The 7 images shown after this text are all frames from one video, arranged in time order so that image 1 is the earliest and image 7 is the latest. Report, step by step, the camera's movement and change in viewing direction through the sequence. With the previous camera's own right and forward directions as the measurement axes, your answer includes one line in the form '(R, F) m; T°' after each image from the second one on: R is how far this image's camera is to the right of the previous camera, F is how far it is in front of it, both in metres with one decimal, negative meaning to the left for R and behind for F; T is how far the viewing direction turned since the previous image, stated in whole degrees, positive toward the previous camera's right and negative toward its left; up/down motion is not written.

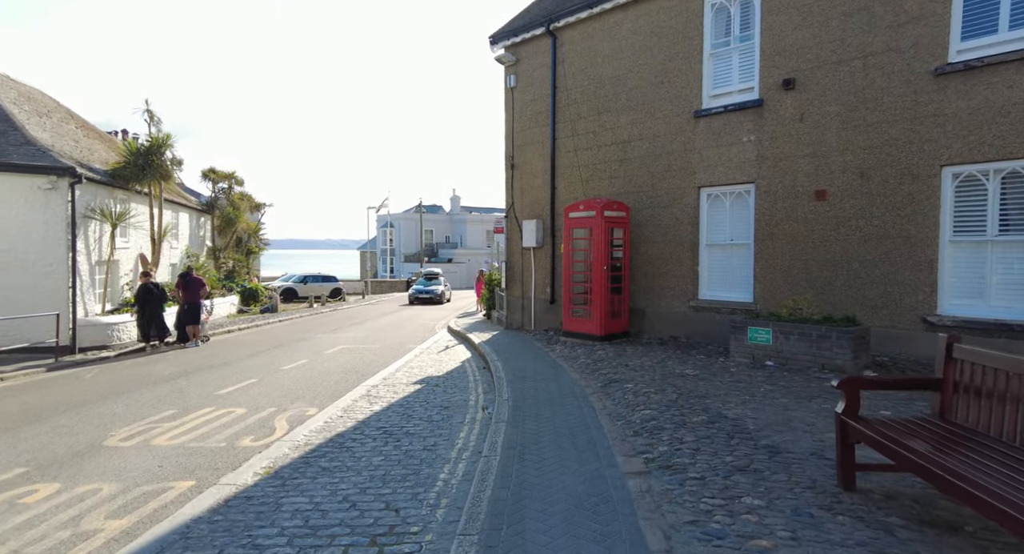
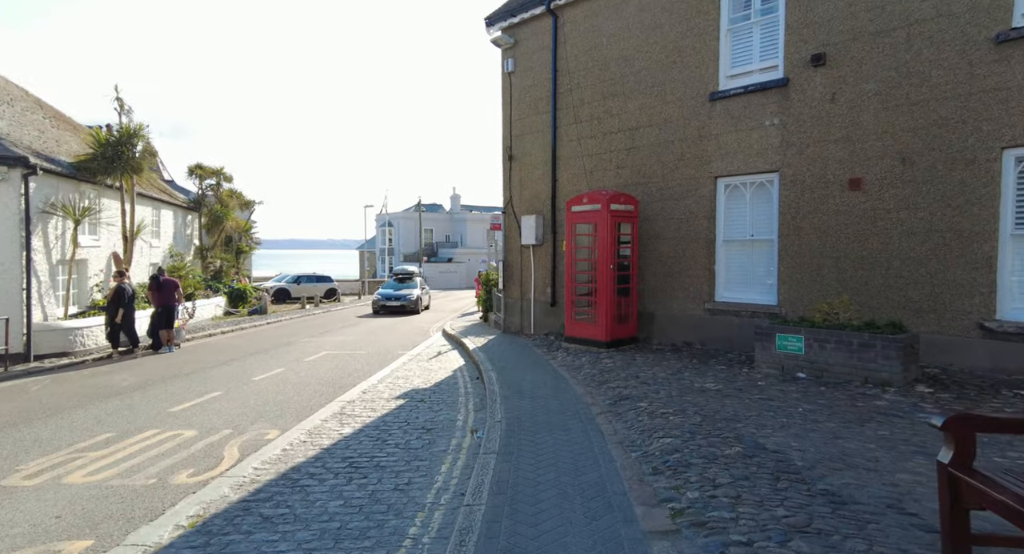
(+0.1, +1.0) m; 0°
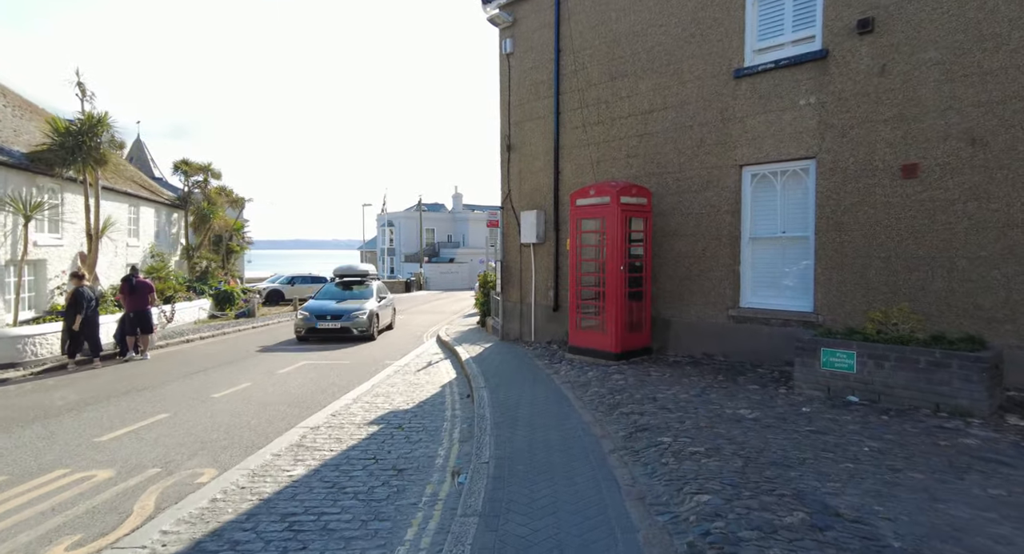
(+0.1, +1.2) m; 0°
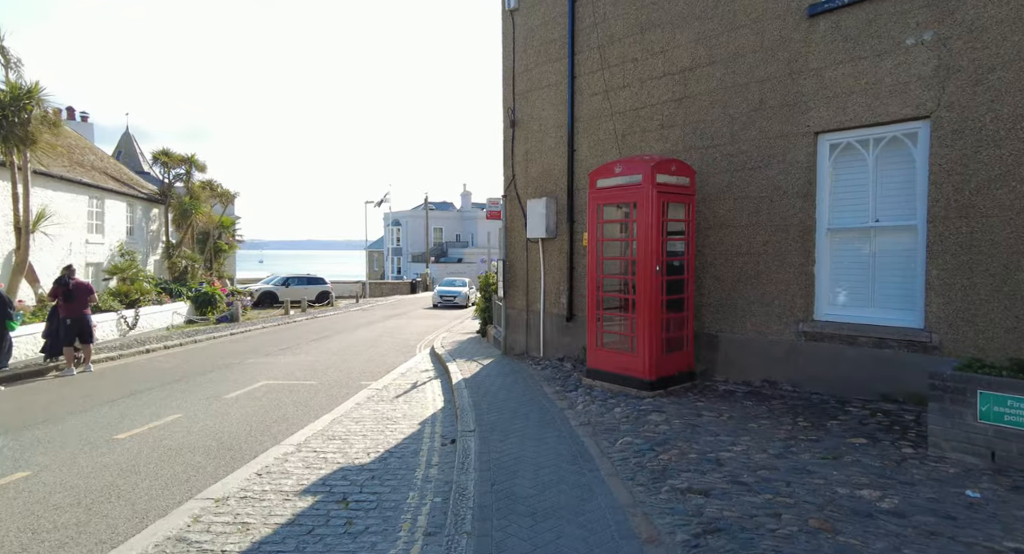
(+0.1, +2.1) m; -1°
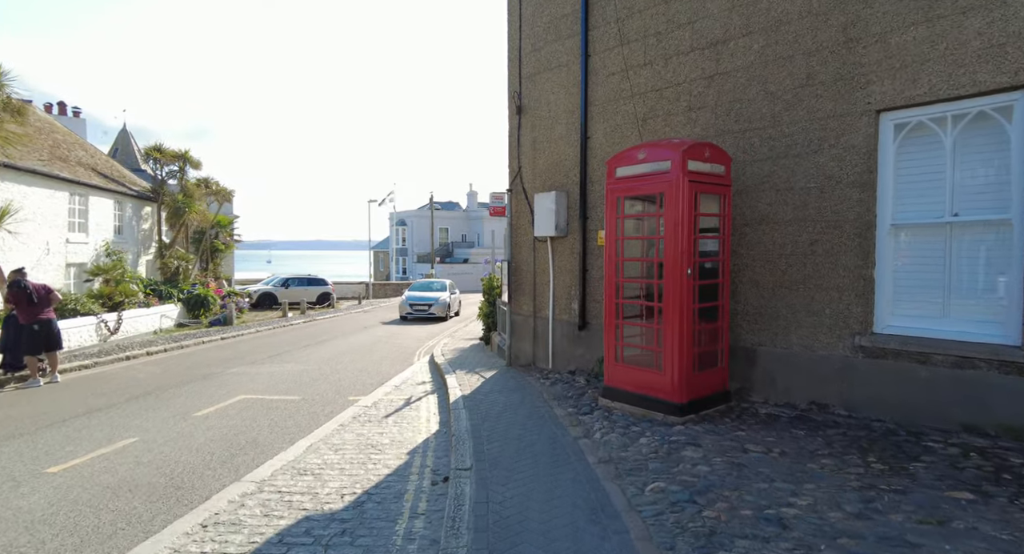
(0.0, +1.0) m; -1°
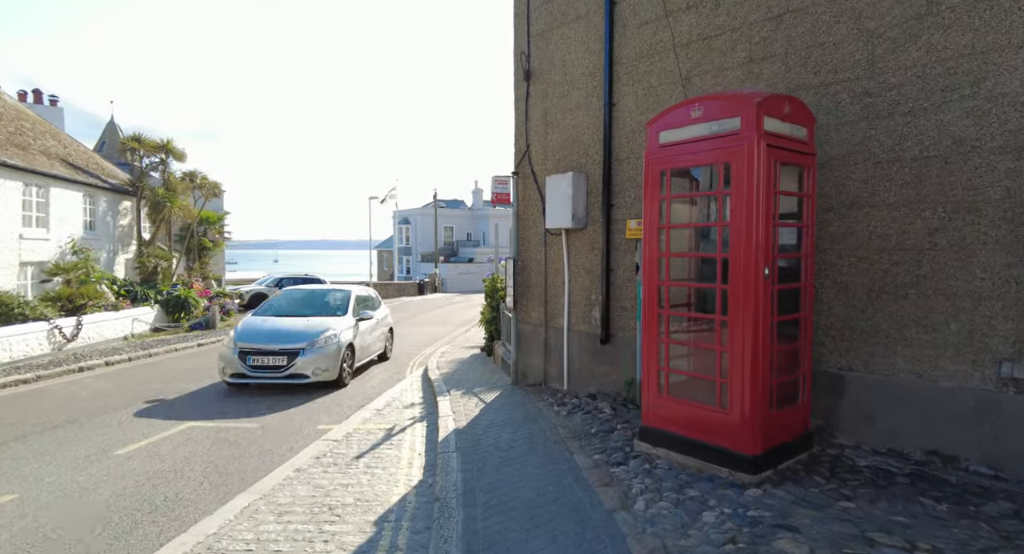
(0.0, +1.6) m; -1°
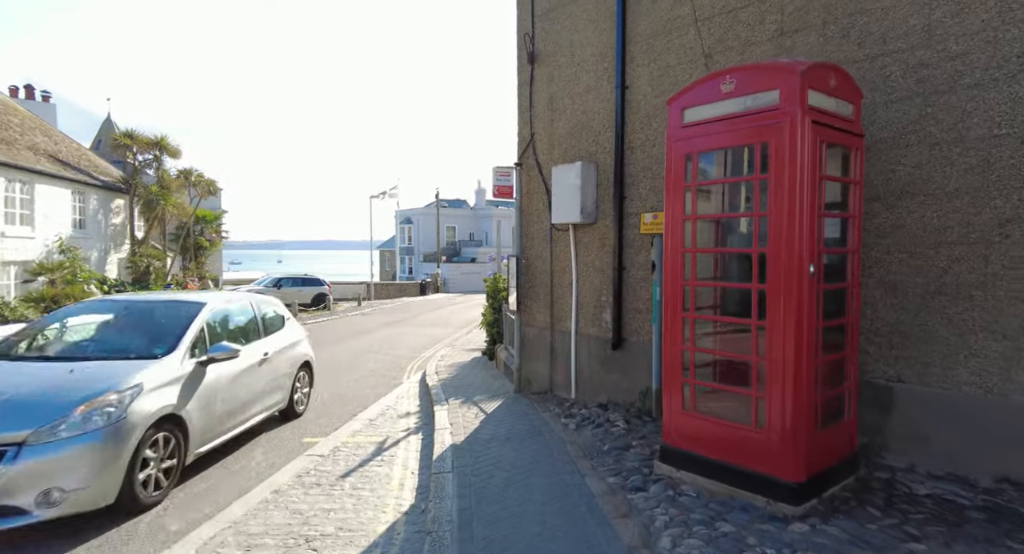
(0.0, +0.6) m; 0°
